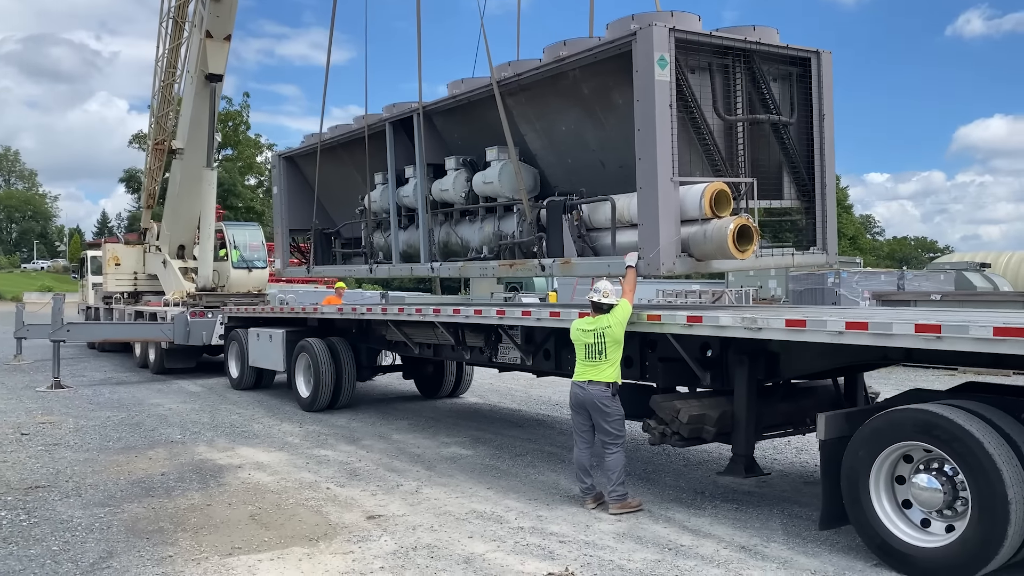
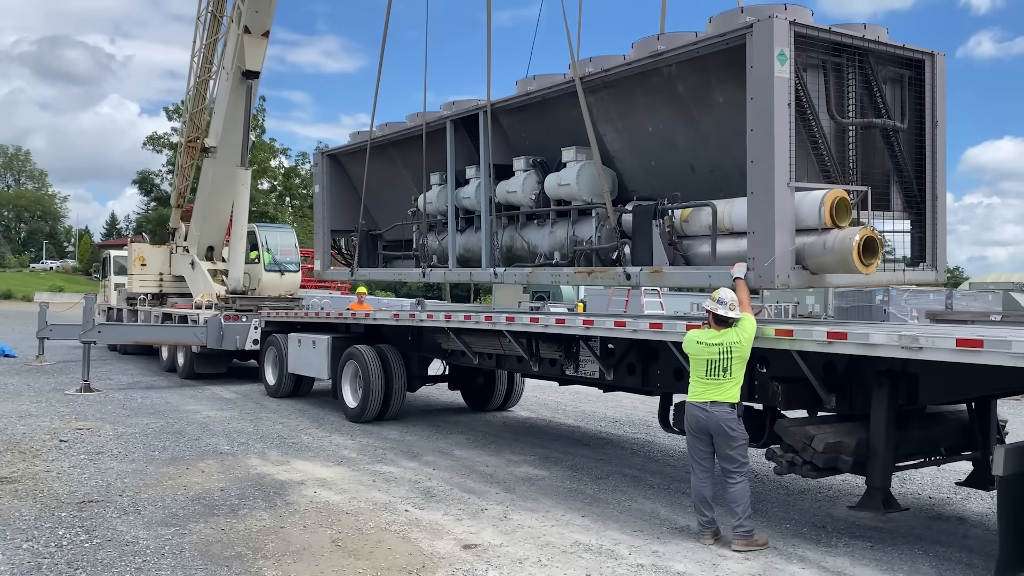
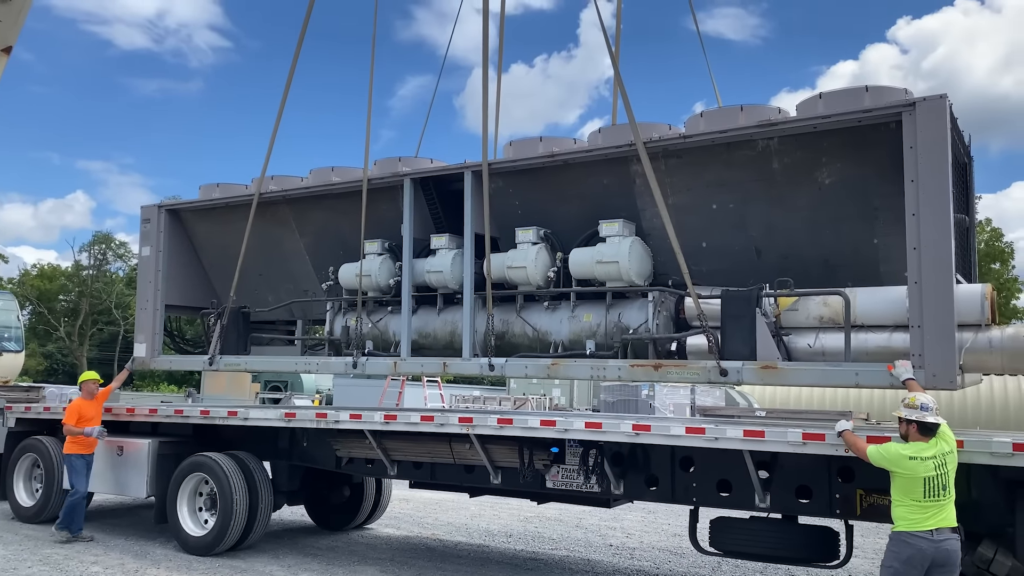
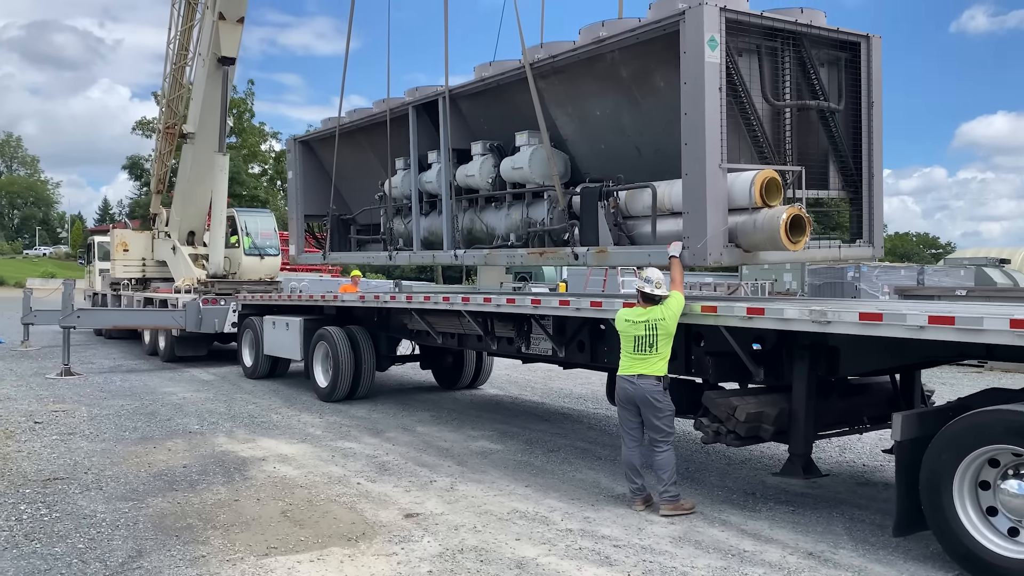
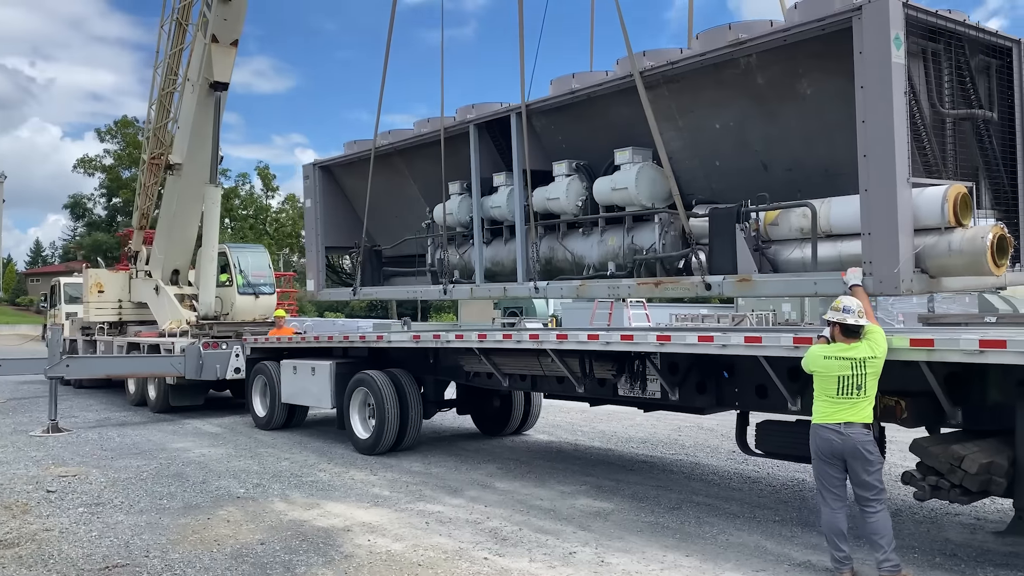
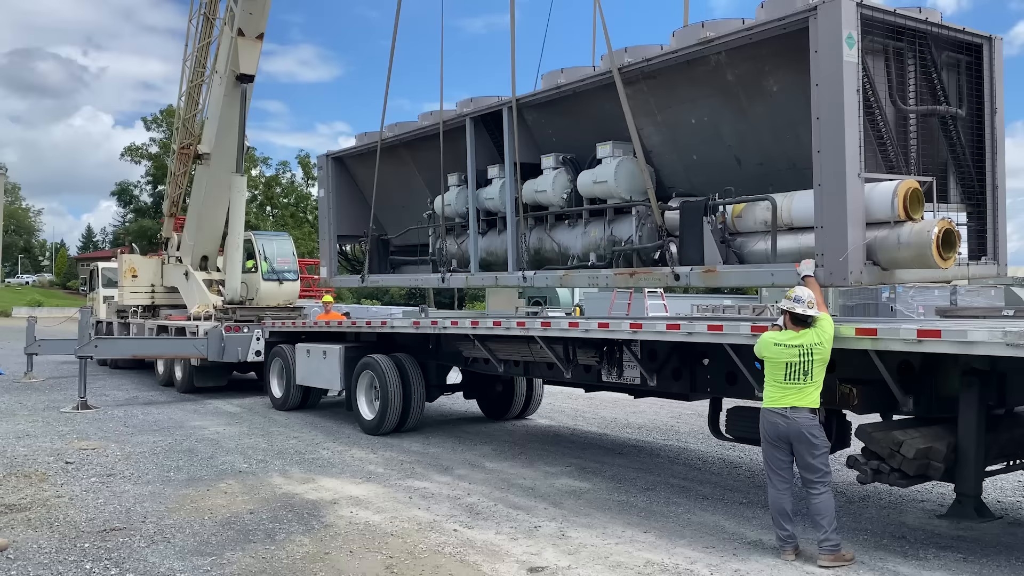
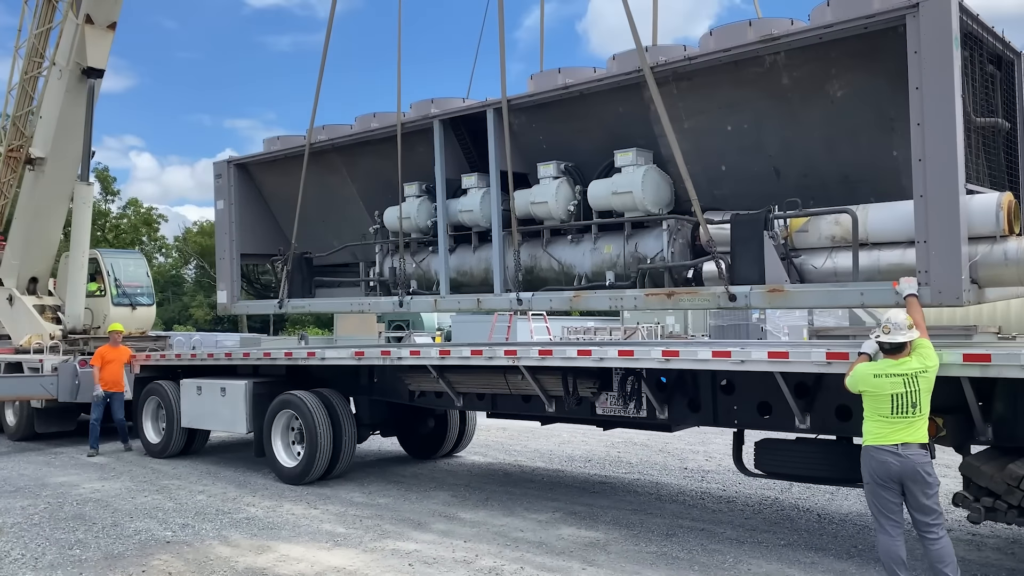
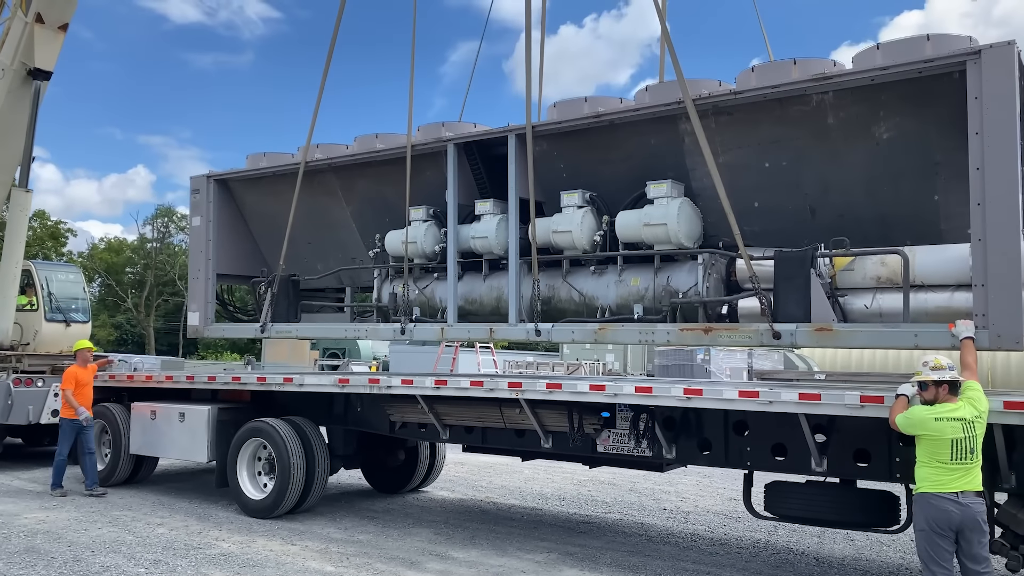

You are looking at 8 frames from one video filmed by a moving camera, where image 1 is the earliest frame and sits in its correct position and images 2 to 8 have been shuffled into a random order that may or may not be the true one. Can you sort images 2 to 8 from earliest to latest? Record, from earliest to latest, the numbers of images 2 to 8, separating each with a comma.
4, 2, 6, 5, 7, 8, 3
